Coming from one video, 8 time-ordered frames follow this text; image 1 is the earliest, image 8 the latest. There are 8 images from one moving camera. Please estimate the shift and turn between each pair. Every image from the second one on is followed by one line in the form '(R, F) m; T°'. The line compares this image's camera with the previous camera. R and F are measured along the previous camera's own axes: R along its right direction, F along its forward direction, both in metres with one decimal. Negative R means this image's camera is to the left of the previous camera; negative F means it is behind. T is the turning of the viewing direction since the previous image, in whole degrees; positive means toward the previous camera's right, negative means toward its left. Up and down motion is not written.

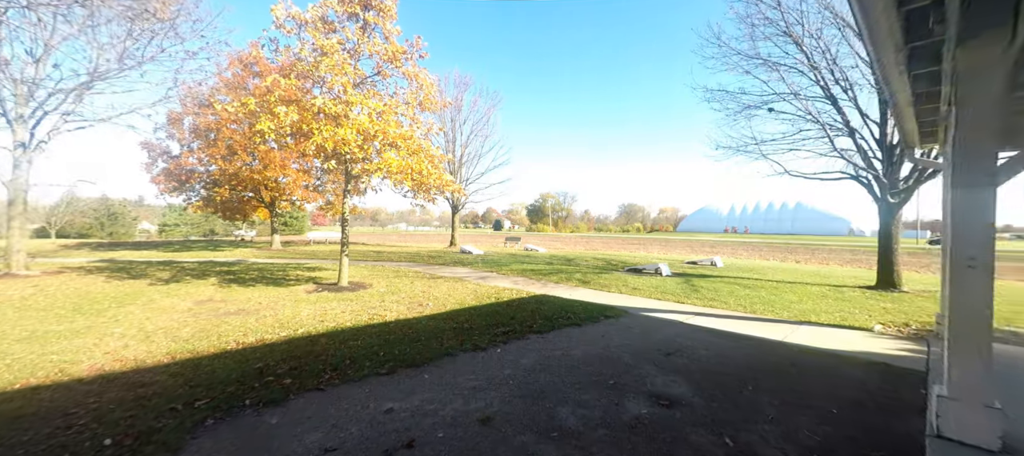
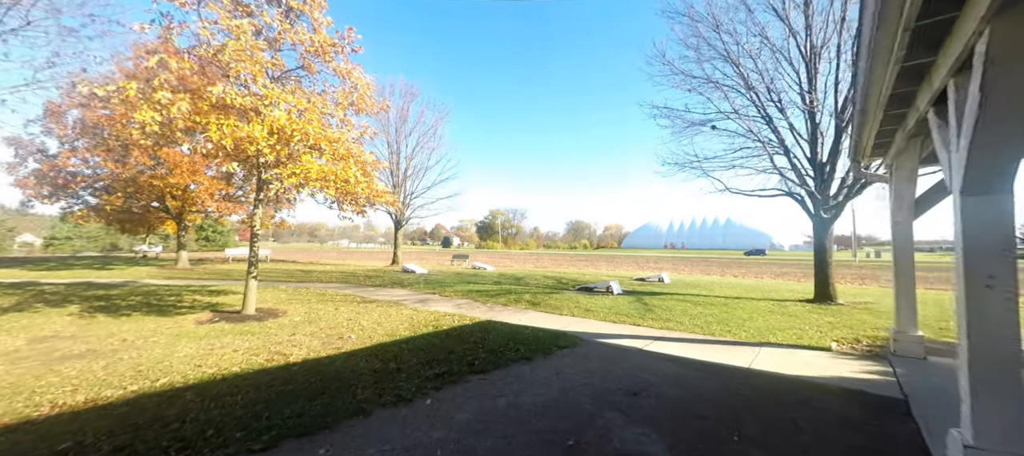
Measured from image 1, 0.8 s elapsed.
(+0.1, +0.9) m; +7°
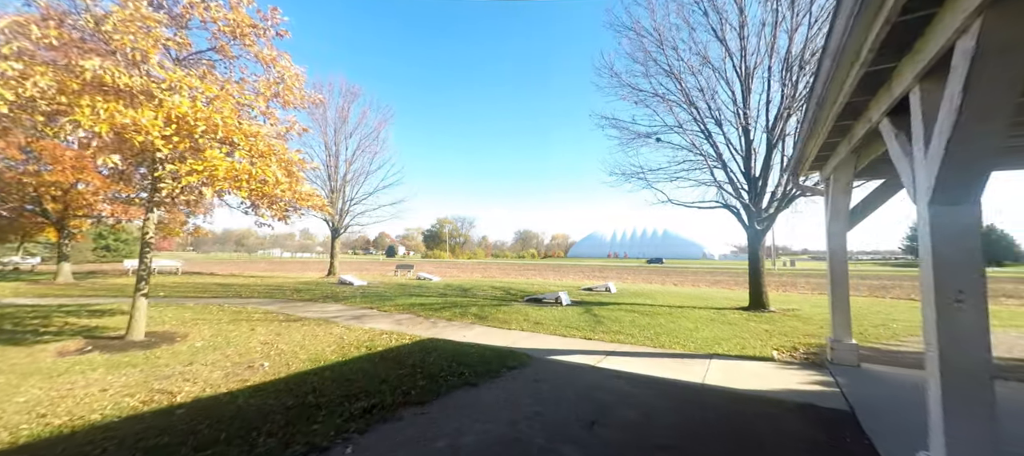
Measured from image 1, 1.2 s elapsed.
(0.0, +0.5) m; +7°
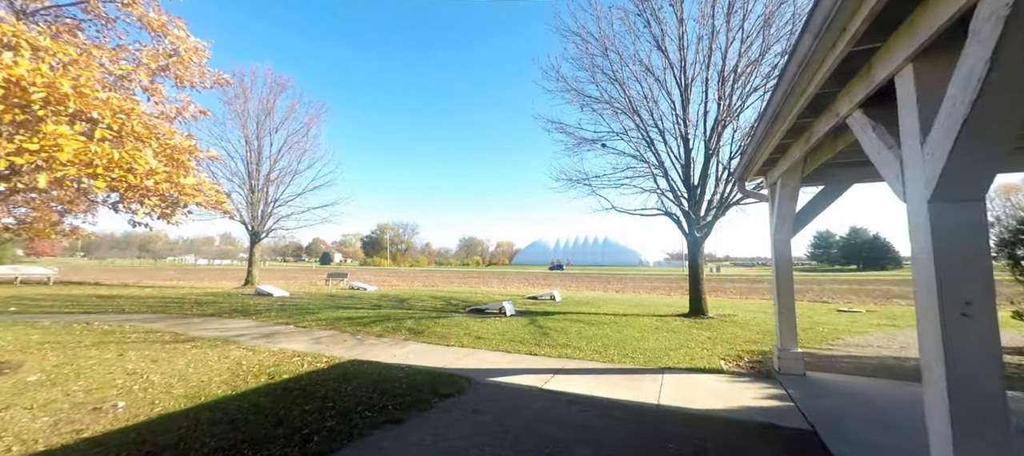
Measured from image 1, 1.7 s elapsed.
(+0.1, +0.7) m; +8°
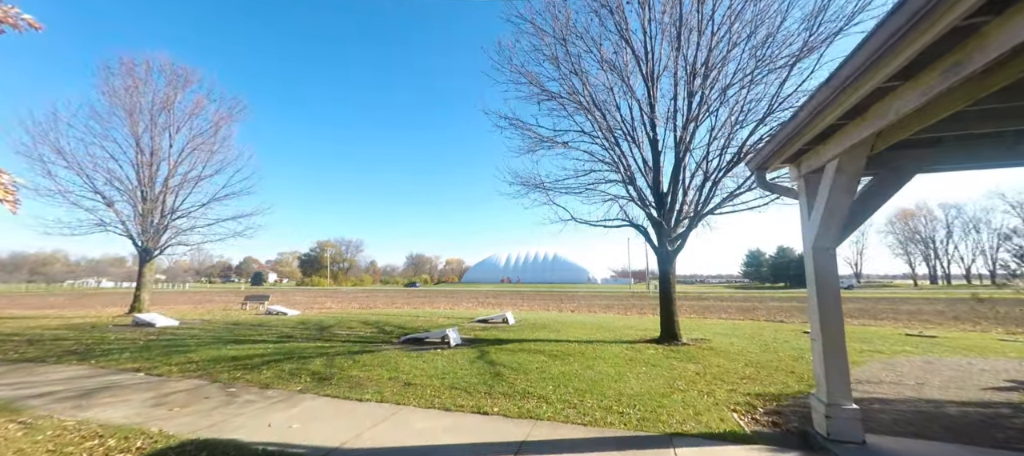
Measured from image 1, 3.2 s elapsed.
(+0.1, +2.0) m; +7°
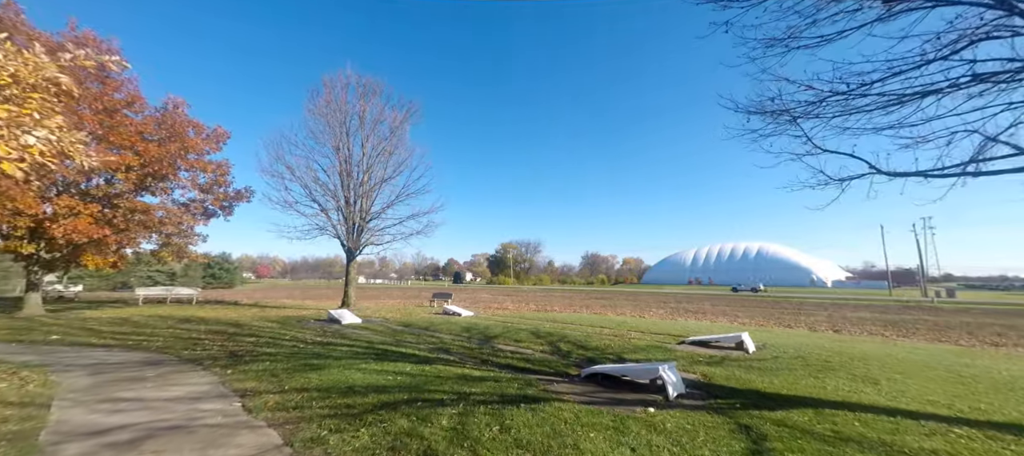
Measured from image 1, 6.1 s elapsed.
(-1.0, +3.8) m; -25°
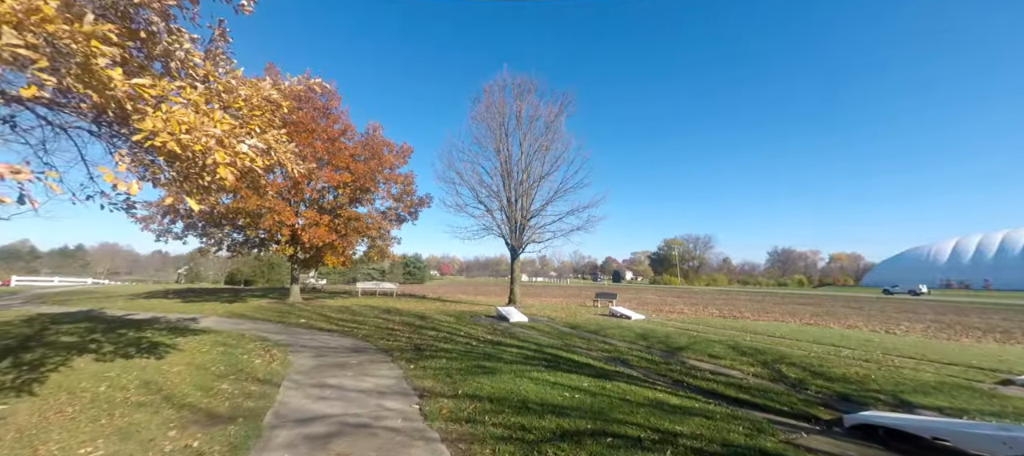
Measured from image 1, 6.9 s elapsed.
(-0.5, +1.1) m; -22°
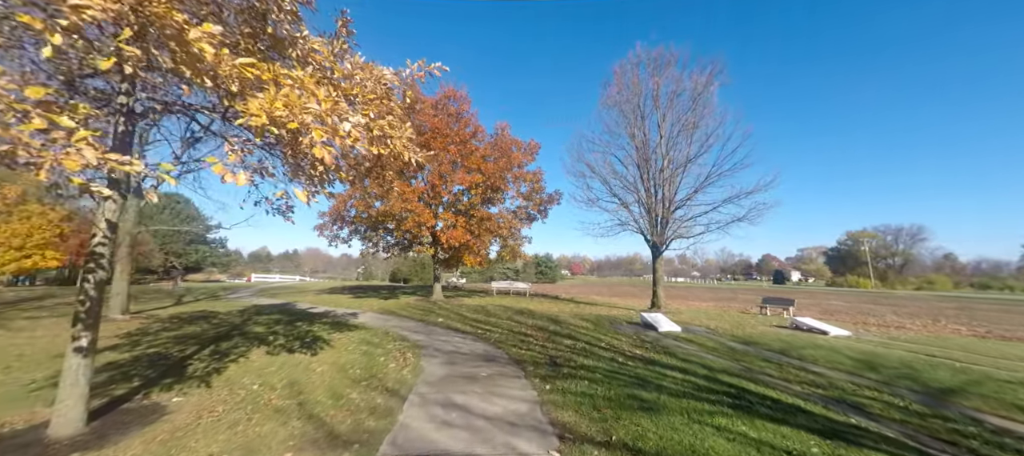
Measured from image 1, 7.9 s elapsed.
(-0.4, +1.5) m; -18°
